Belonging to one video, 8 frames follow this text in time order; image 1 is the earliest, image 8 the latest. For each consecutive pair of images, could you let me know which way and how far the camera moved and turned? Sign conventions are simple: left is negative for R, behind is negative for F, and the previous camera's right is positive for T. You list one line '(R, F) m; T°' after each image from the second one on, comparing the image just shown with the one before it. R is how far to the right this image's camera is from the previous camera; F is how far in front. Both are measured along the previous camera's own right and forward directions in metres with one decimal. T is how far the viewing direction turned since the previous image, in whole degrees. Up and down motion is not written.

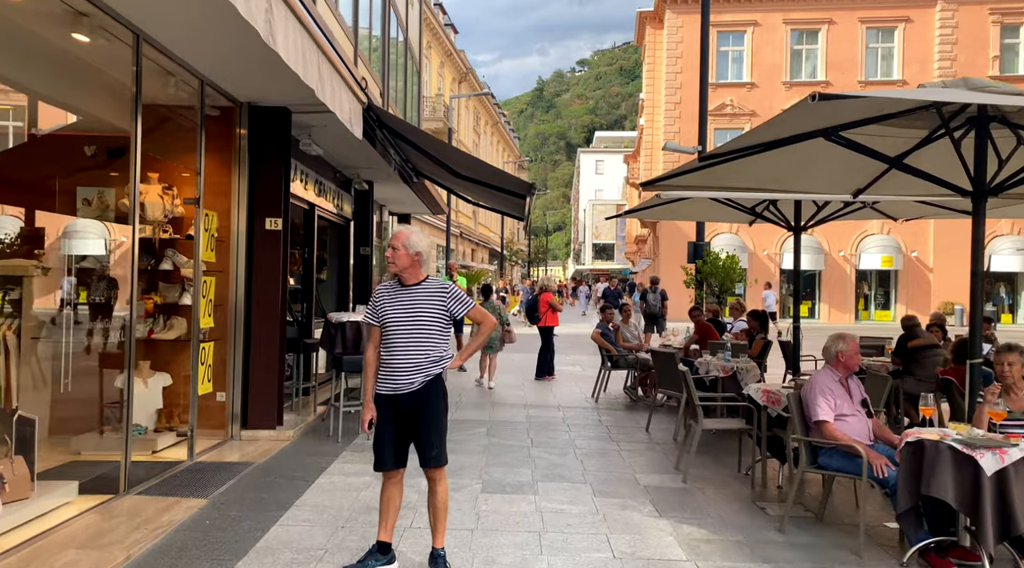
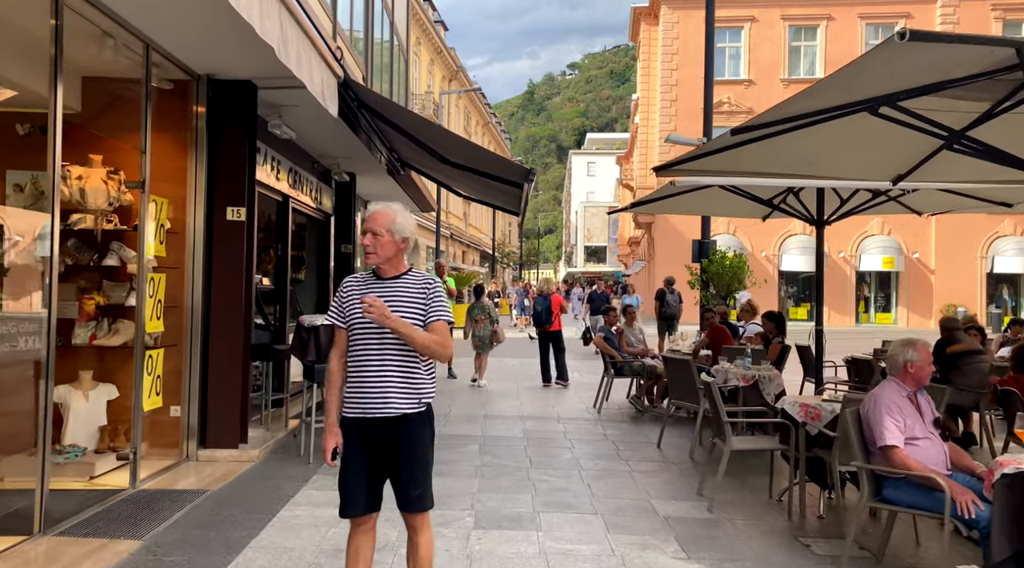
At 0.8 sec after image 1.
(0.0, +0.9) m; +1°
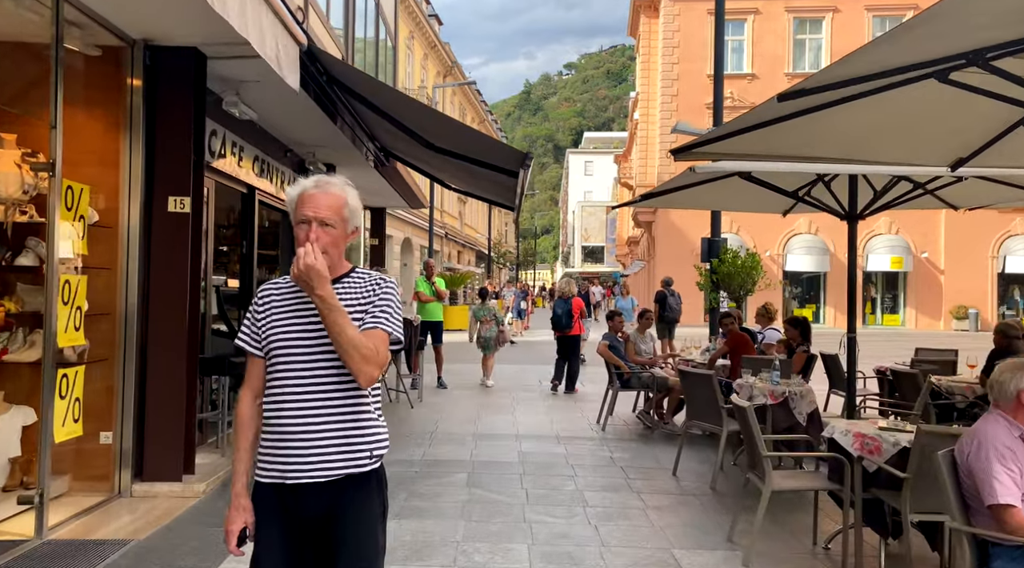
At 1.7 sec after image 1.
(0.0, +1.0) m; 0°
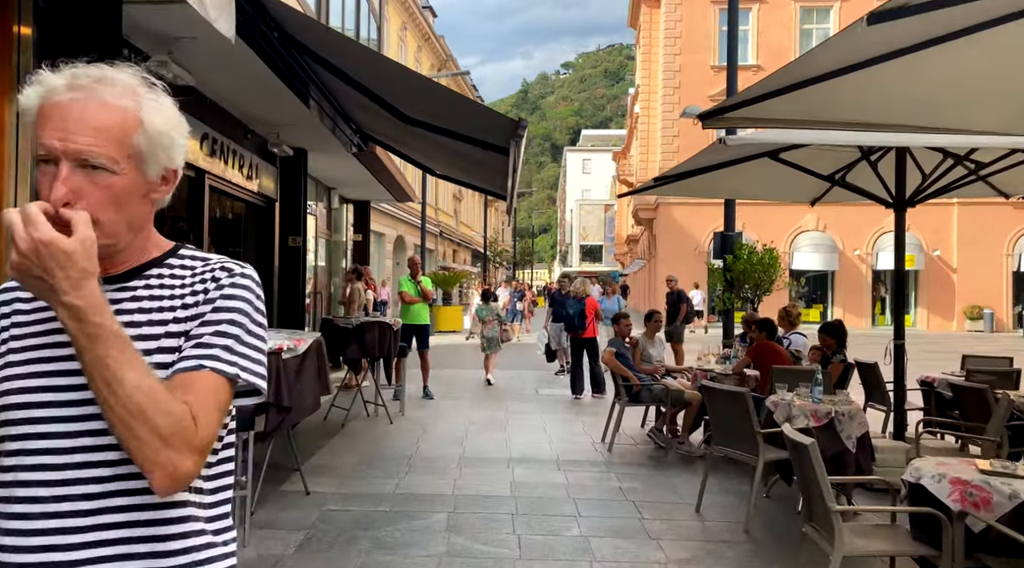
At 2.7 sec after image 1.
(+0.1, +1.1) m; 0°
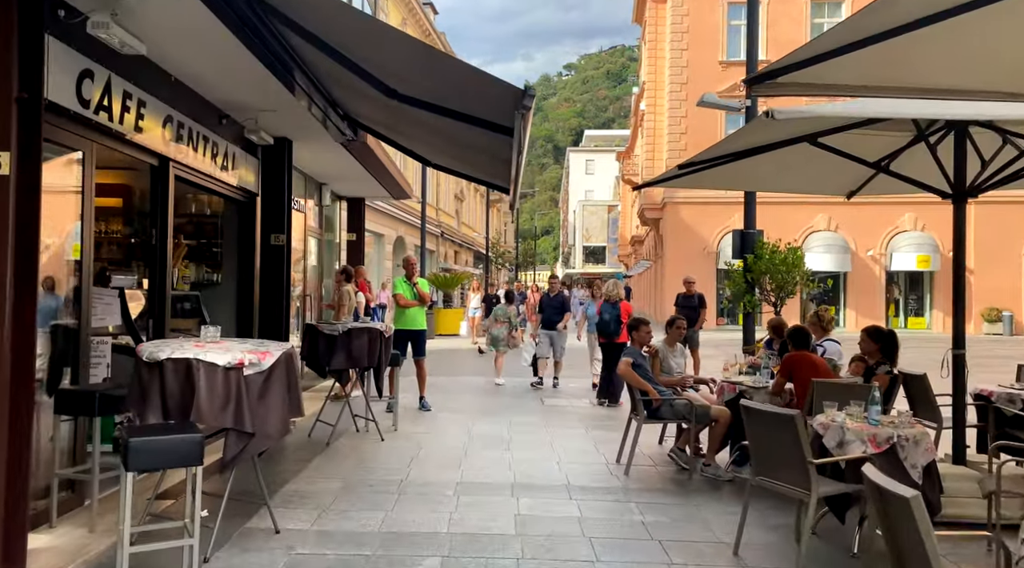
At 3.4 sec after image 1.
(0.0, +0.8) m; 0°
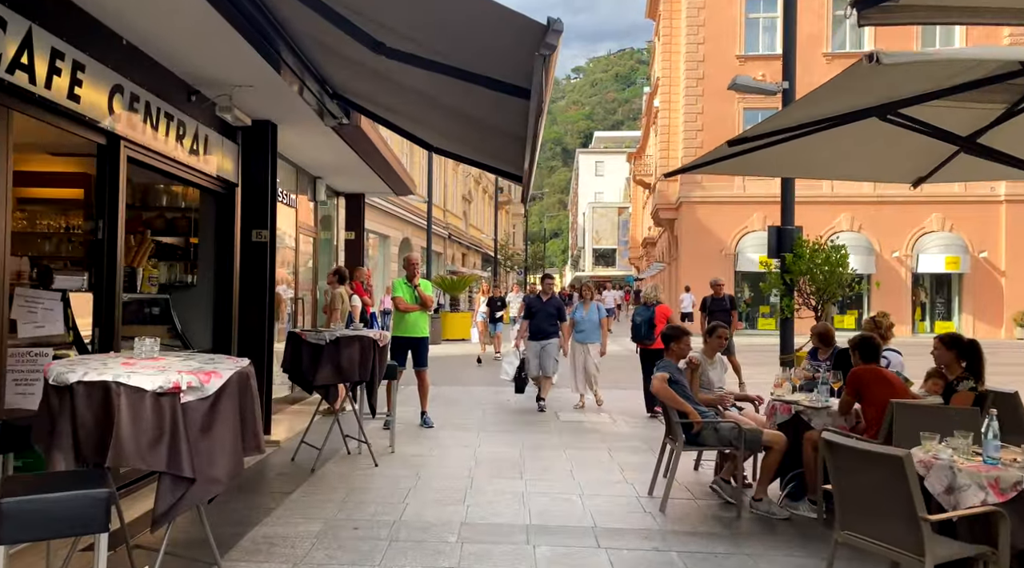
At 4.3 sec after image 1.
(0.0, +1.0) m; -1°
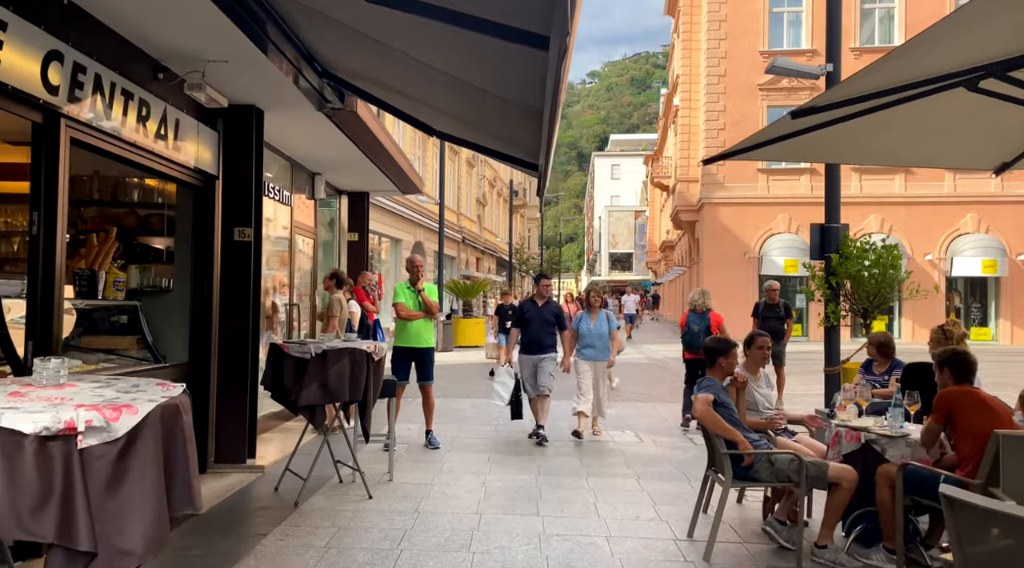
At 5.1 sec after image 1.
(0.0, +0.9) m; -1°
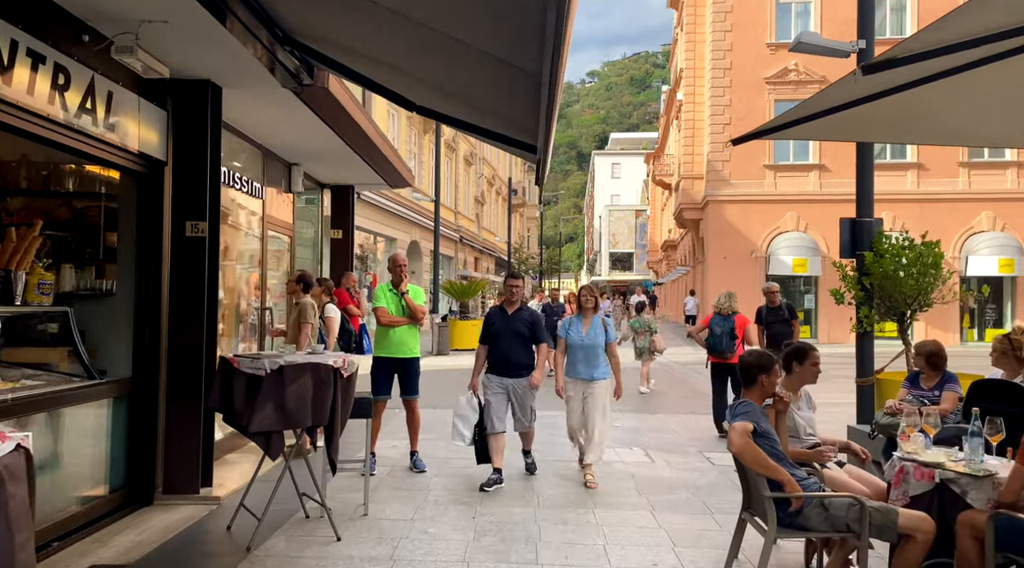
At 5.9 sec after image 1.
(0.0, +0.9) m; 0°
